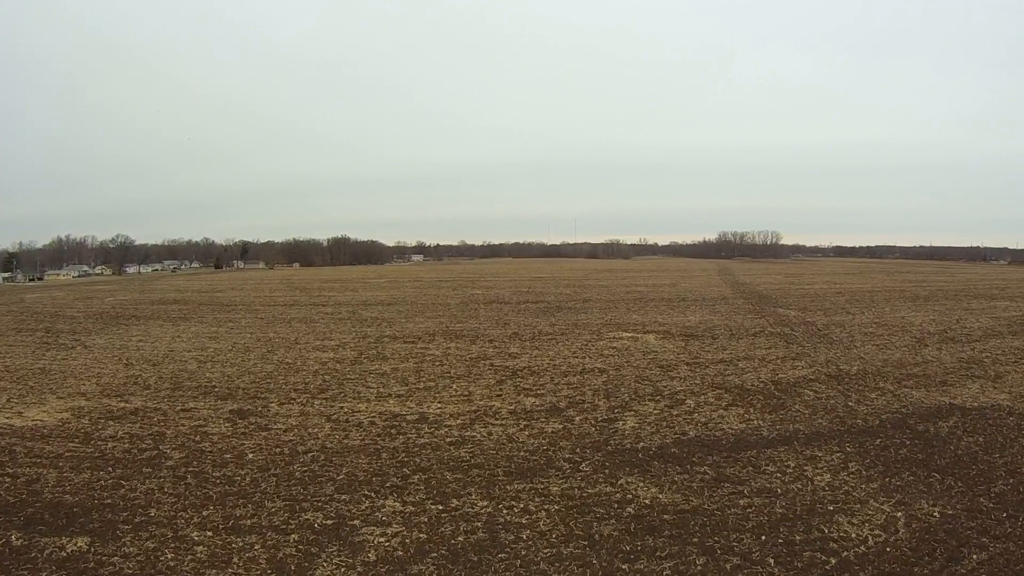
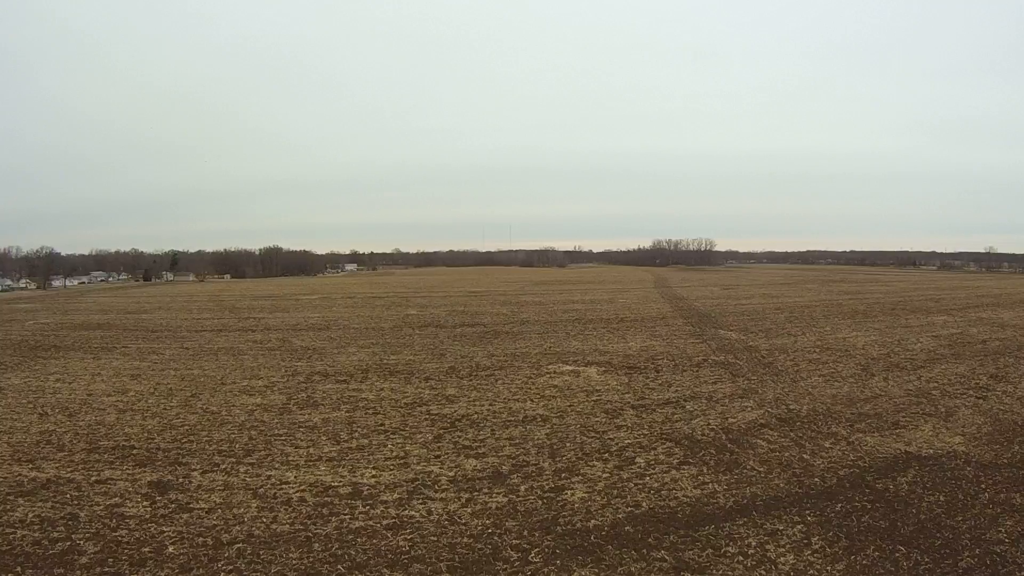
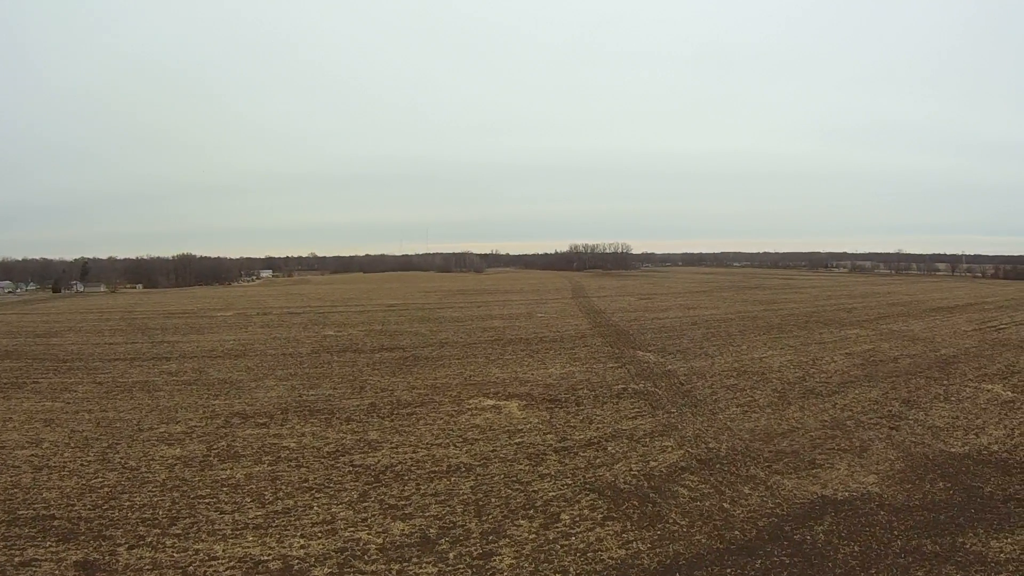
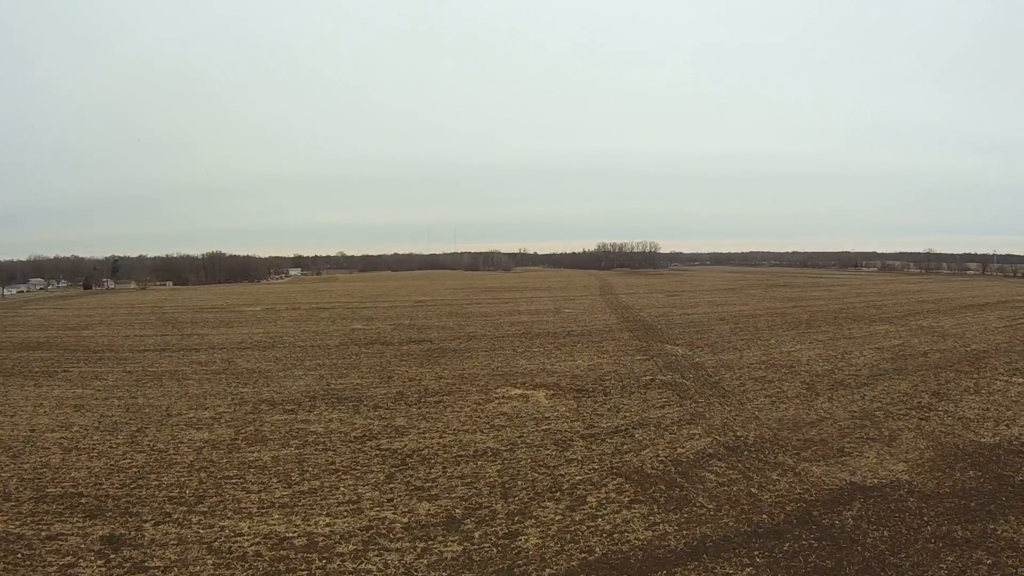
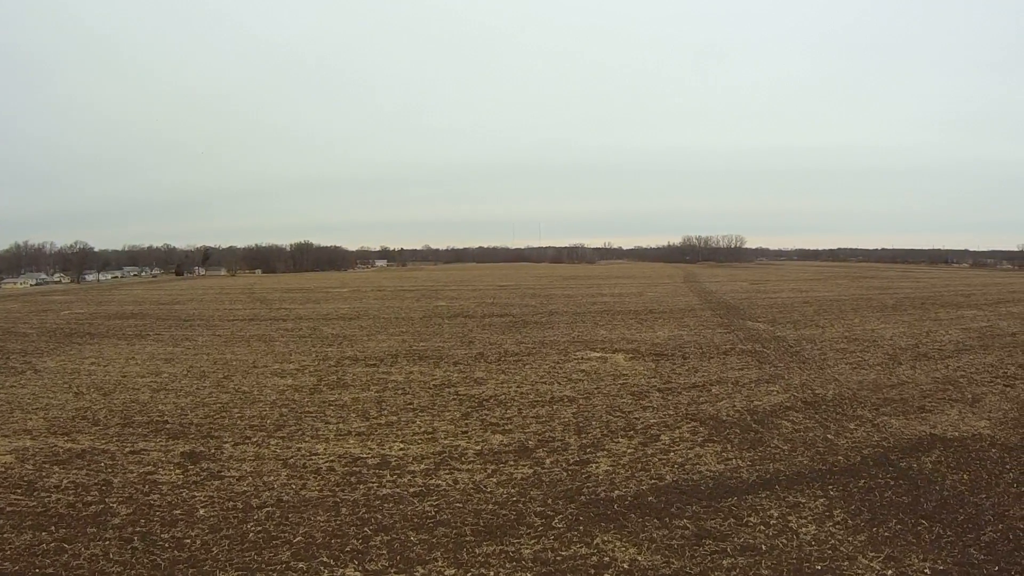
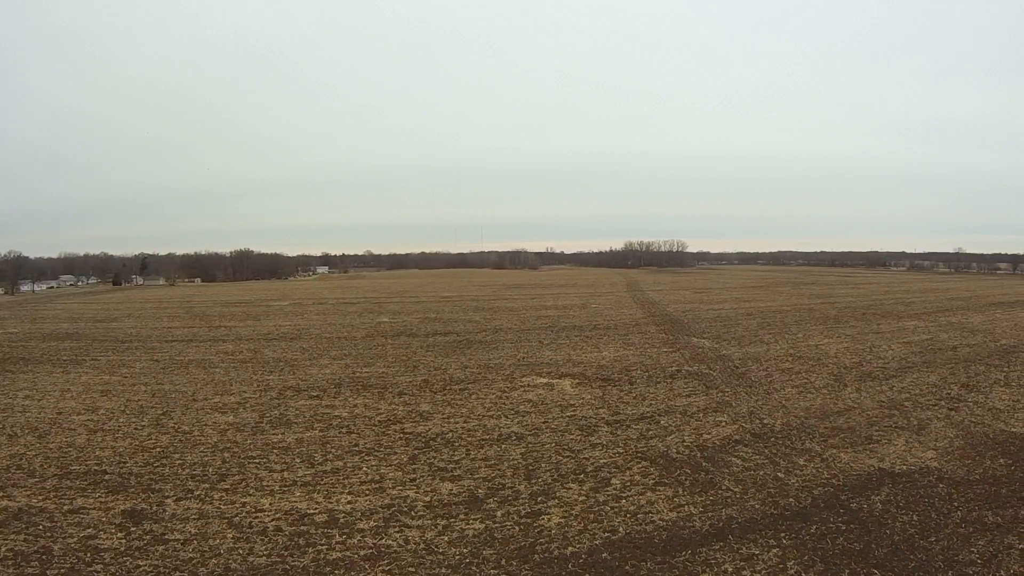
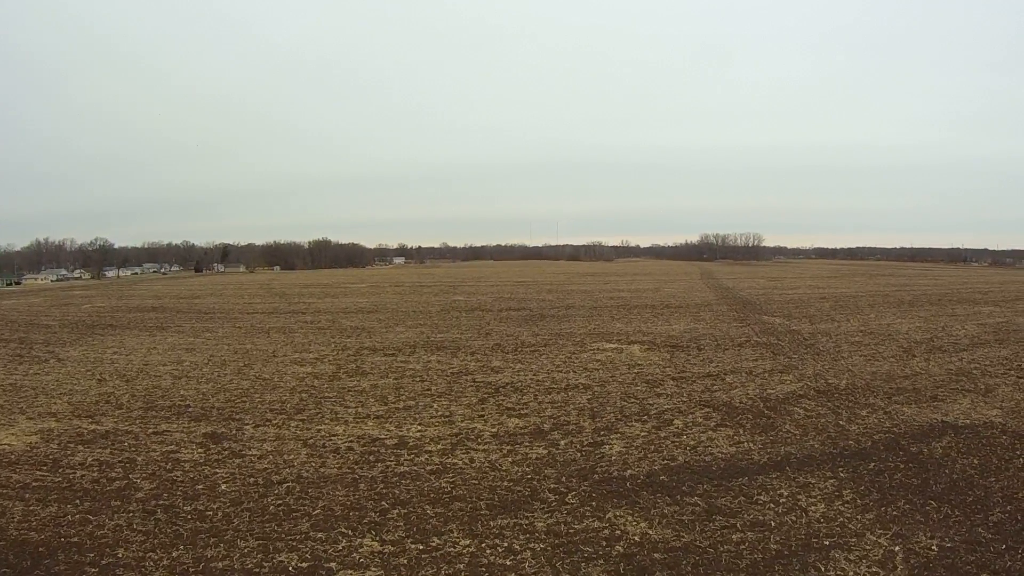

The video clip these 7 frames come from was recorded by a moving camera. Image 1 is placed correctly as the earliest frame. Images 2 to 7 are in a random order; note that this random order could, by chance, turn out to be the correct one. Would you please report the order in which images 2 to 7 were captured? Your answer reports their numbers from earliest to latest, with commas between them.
7, 5, 2, 6, 4, 3
